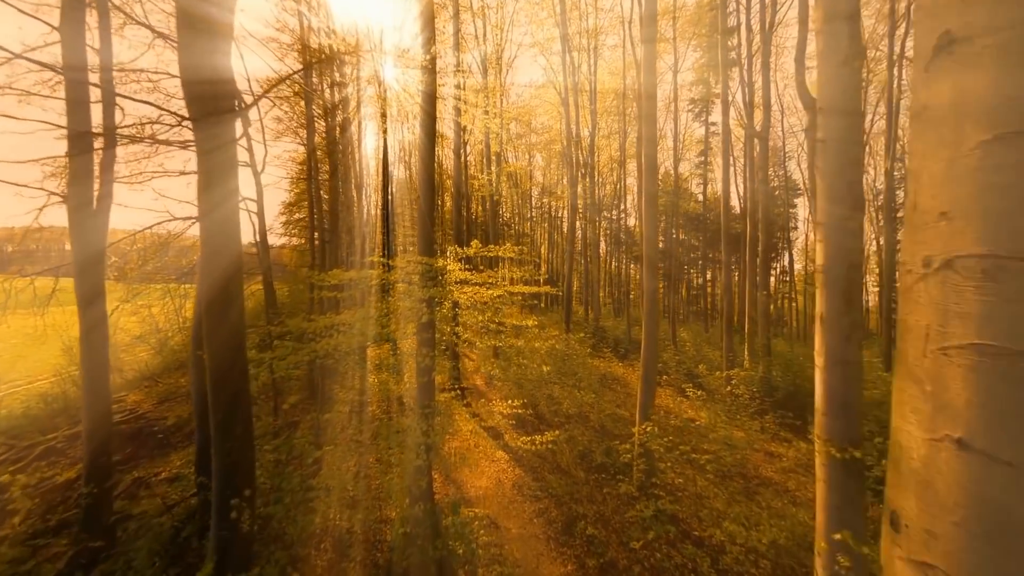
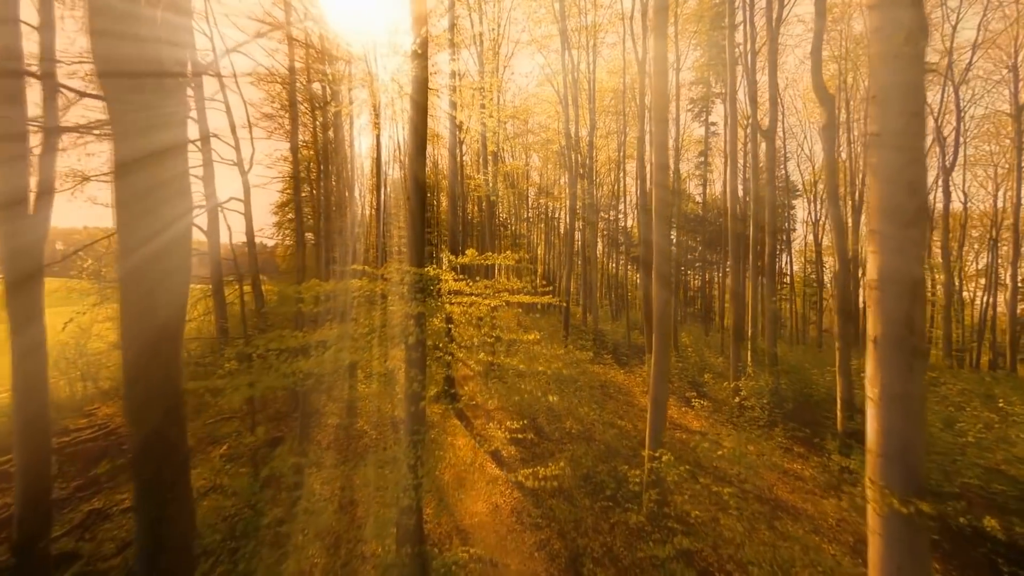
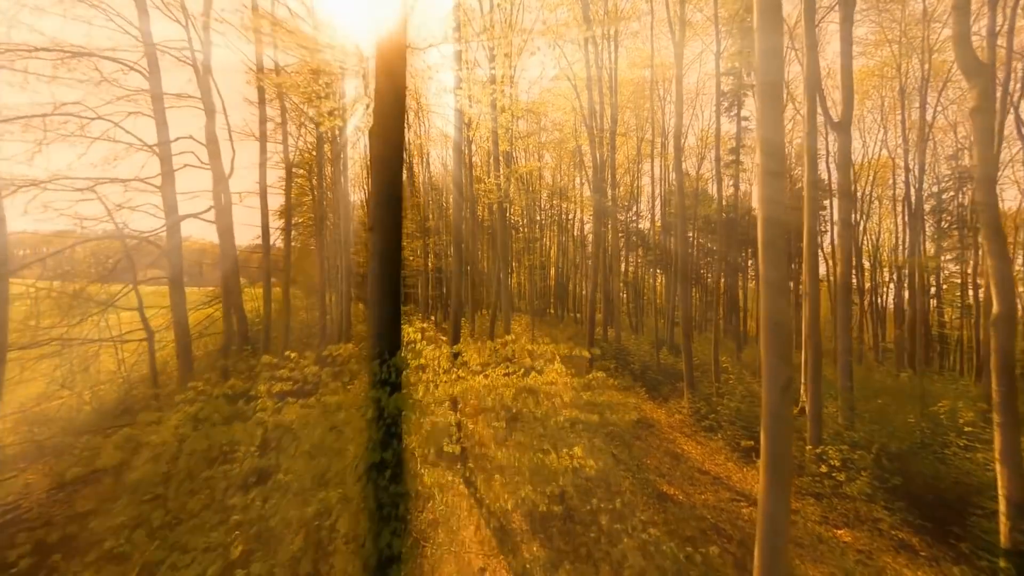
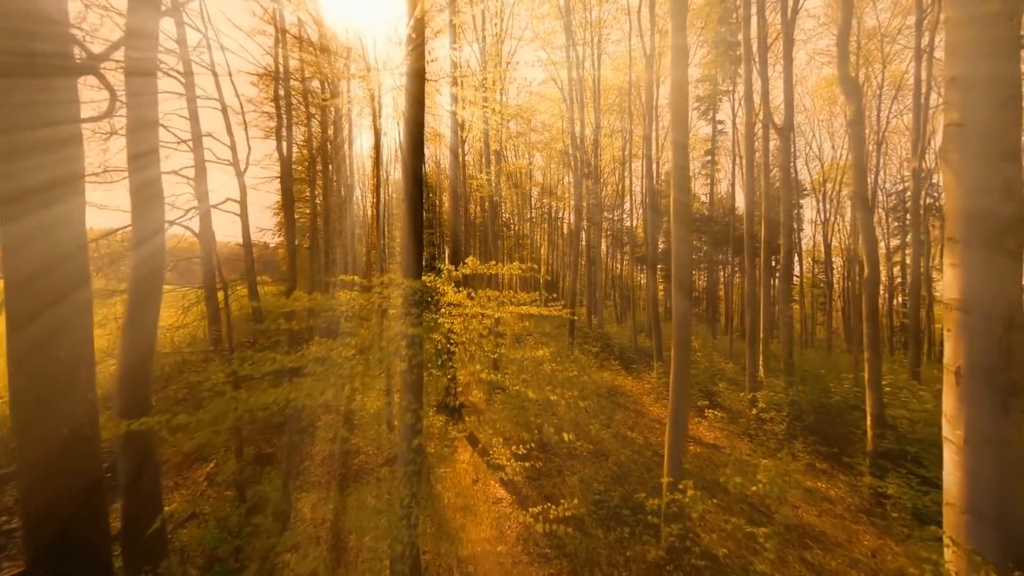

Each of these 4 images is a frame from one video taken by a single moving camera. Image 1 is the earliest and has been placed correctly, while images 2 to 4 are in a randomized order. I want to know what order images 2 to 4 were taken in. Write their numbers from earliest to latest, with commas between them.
2, 4, 3
